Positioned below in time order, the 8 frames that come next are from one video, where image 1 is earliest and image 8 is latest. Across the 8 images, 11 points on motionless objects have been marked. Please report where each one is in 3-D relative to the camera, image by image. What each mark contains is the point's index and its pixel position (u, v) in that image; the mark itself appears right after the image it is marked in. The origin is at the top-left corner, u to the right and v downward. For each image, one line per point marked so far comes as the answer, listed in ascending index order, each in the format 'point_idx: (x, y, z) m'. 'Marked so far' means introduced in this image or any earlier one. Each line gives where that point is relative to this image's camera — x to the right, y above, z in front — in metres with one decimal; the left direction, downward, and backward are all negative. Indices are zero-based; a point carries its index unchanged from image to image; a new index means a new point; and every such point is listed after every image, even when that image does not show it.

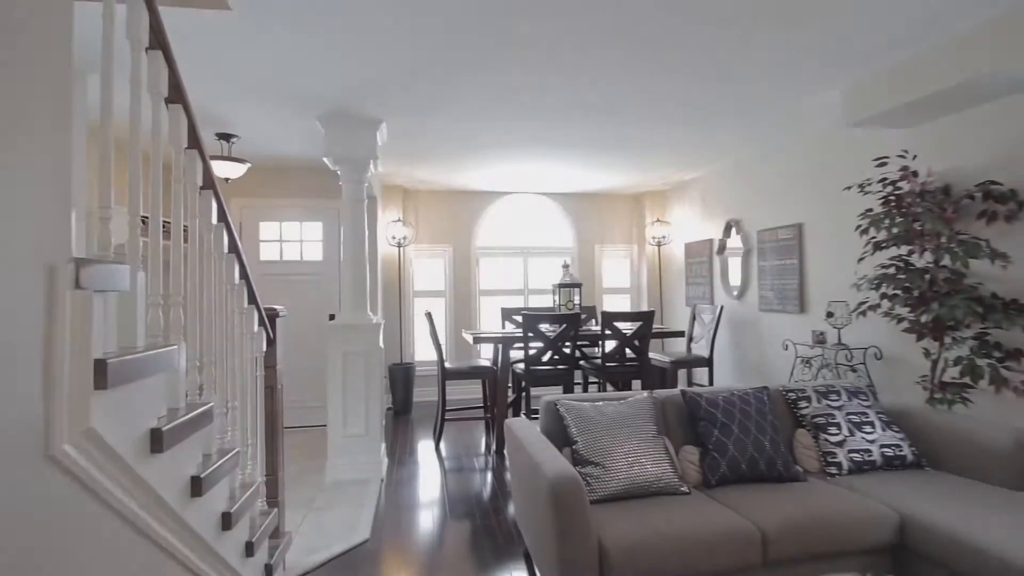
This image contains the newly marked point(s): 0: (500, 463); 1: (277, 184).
0: (-0.1, -1.3, +4.0) m
1: (-2.1, +0.9, +4.7) m
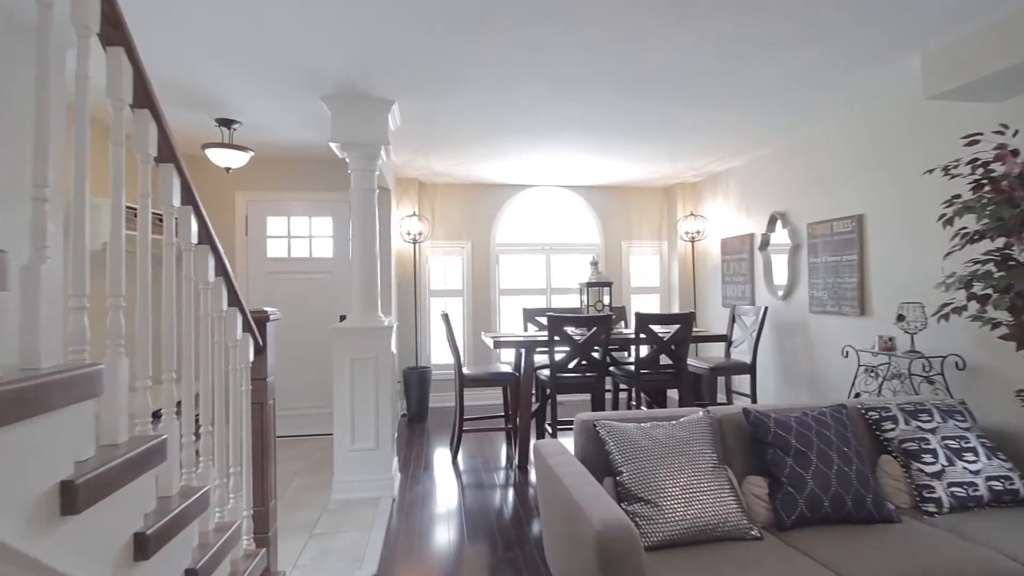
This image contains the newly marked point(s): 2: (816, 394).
0: (+0.1, -1.3, +3.7) m
1: (-1.9, +1.0, +4.4) m
2: (+2.3, -0.8, +4.0) m
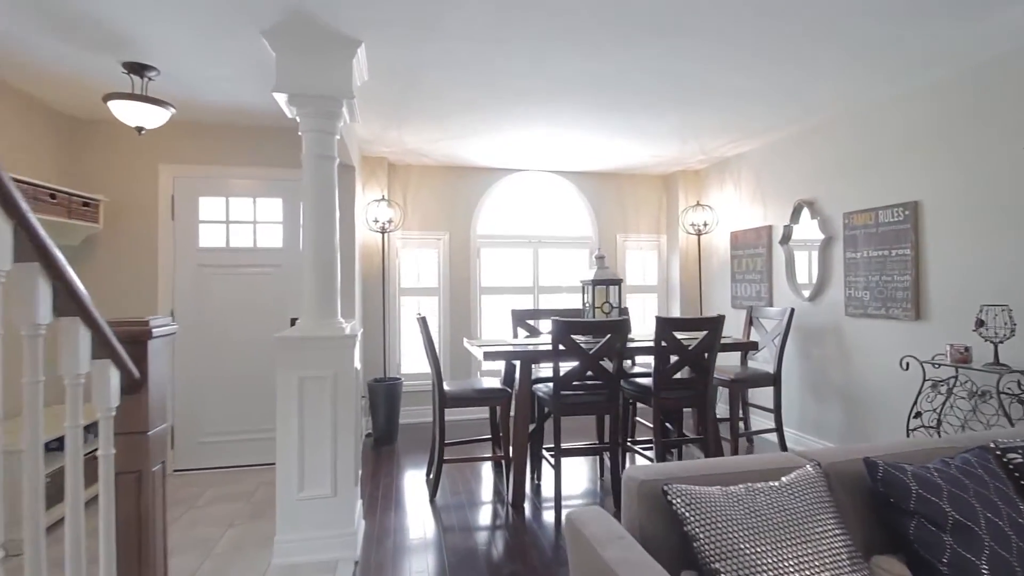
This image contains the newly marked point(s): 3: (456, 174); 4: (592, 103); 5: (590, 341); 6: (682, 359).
0: (0.0, -1.3, +3.0) m
1: (-2.0, +1.0, +3.6) m
2: (+2.2, -0.8, +3.4) m
3: (-0.5, +1.1, +4.9) m
4: (+0.5, +1.2, +3.6) m
5: (+0.5, -0.3, +3.1) m
6: (+1.0, -0.4, +3.0) m
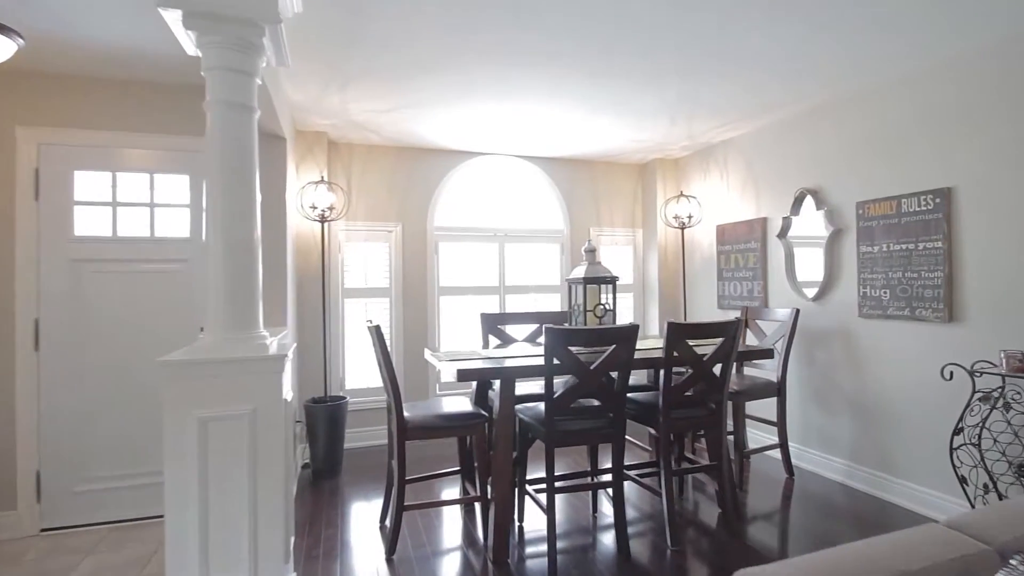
0: (-0.1, -1.3, +2.4) m
1: (-2.2, +1.0, +2.8) m
2: (+2.1, -0.8, +3.1) m
3: (-0.8, +1.1, +4.2) m
4: (+0.4, +1.2, +3.0) m
5: (+0.4, -0.3, +2.5) m
6: (+0.9, -0.4, +2.5) m
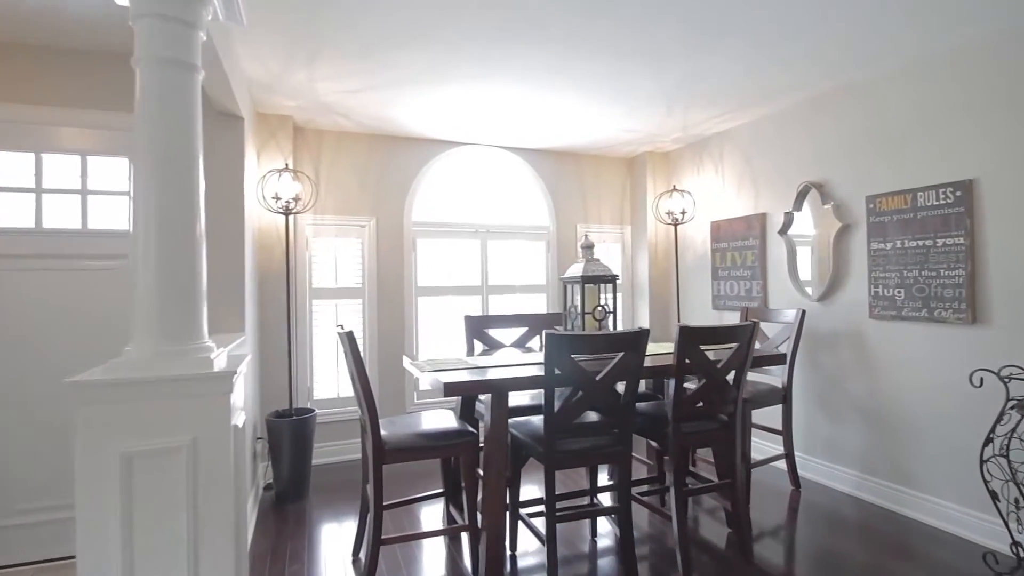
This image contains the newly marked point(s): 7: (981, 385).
0: (-0.1, -1.3, +2.1) m
1: (-2.2, +1.0, +2.4) m
2: (+2.0, -0.8, +2.9) m
3: (-1.0, +1.1, +3.9) m
4: (+0.3, +1.2, +2.7) m
5: (+0.3, -0.3, +2.2) m
6: (+0.8, -0.4, +2.3) m
7: (+2.1, -0.4, +2.4) m
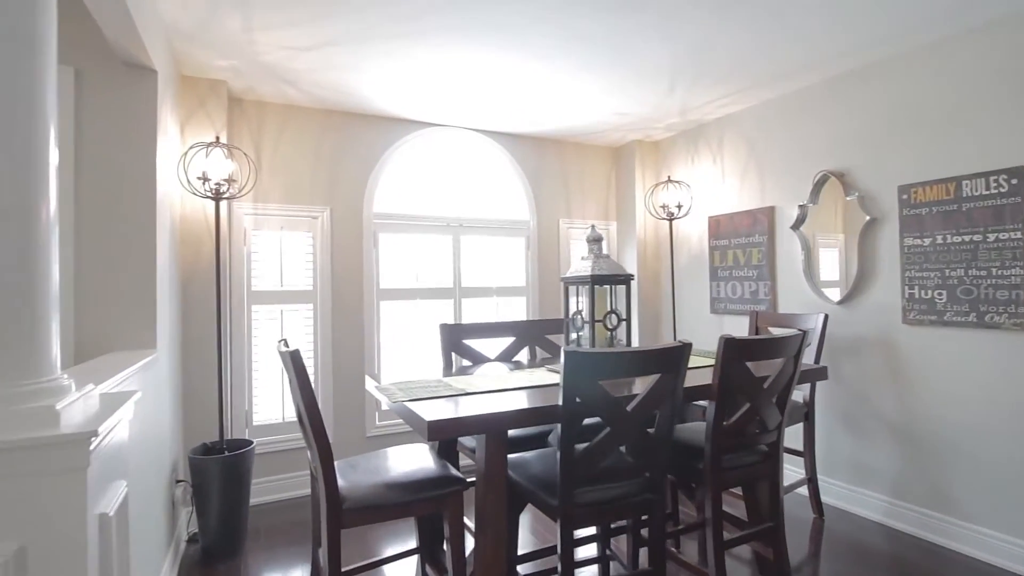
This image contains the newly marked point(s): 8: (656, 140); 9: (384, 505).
0: (-0.1, -1.3, +1.6) m
1: (-2.2, +1.0, +1.7) m
2: (+2.0, -0.8, +2.6) m
3: (-1.1, +1.0, +3.3) m
4: (+0.3, +1.2, +2.3) m
5: (+0.3, -0.3, +1.8) m
6: (+0.8, -0.4, +1.8) m
7: (+2.1, -0.4, +2.1) m
8: (+1.1, +1.1, +4.0) m
9: (-0.4, -0.7, +1.7) m
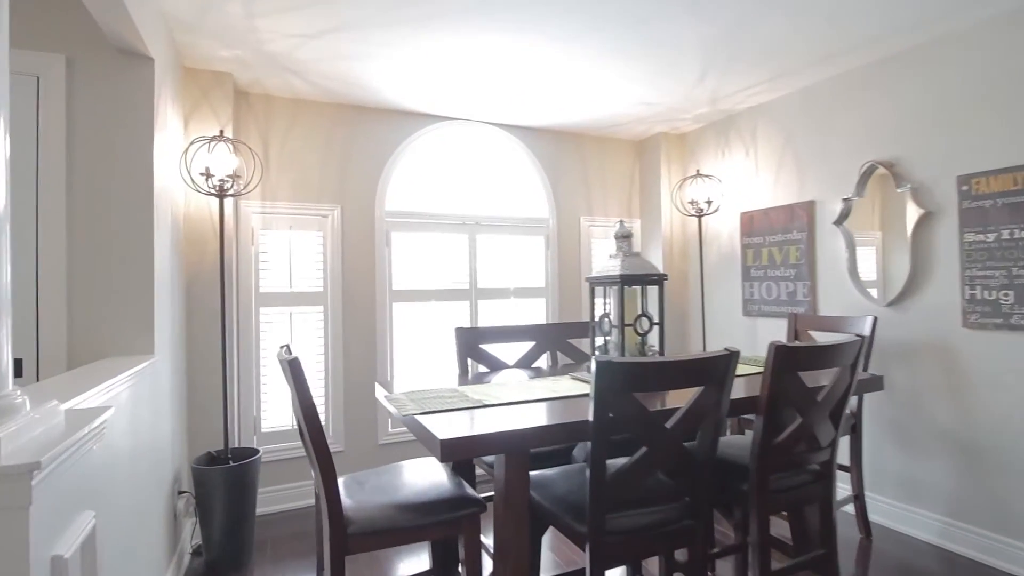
0: (0.0, -1.3, +1.4) m
1: (-2.1, +0.9, +1.6) m
2: (+2.1, -0.8, +2.3) m
3: (-1.0, +1.0, +3.2) m
4: (+0.3, +1.2, +2.1) m
5: (+0.4, -0.3, +1.6) m
6: (+0.9, -0.4, +1.6) m
7: (+2.2, -0.4, +1.9) m
8: (+1.2, +1.1, +3.8) m
9: (-0.3, -0.7, +1.5) m
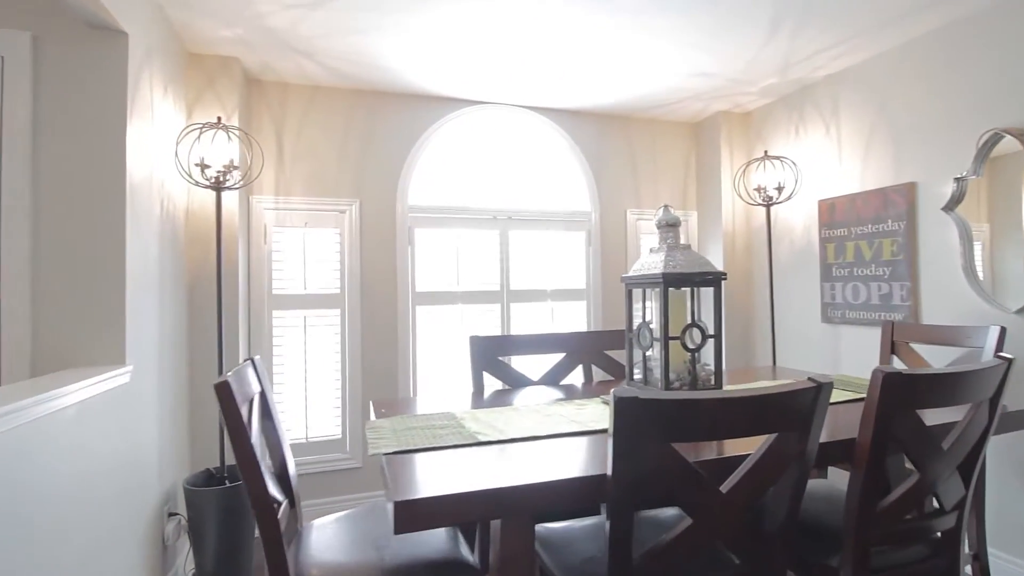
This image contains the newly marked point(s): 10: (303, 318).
0: (0.0, -1.3, +1.1) m
1: (-2.1, +0.9, +1.5) m
2: (+2.1, -0.8, +1.7) m
3: (-0.8, +1.0, +2.9) m
4: (+0.4, +1.2, +1.7) m
5: (+0.4, -0.3, +1.2) m
6: (+0.9, -0.4, +1.2) m
7: (+2.2, -0.5, +1.3) m
8: (+1.5, +1.1, +3.3) m
9: (-0.3, -0.7, +1.2) m
10: (-1.1, -0.2, +2.8) m
